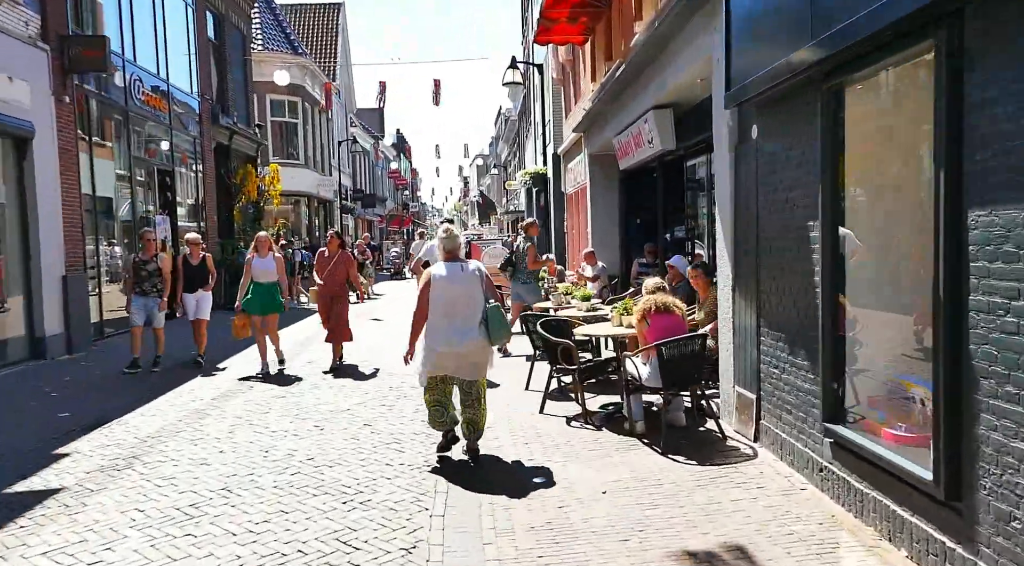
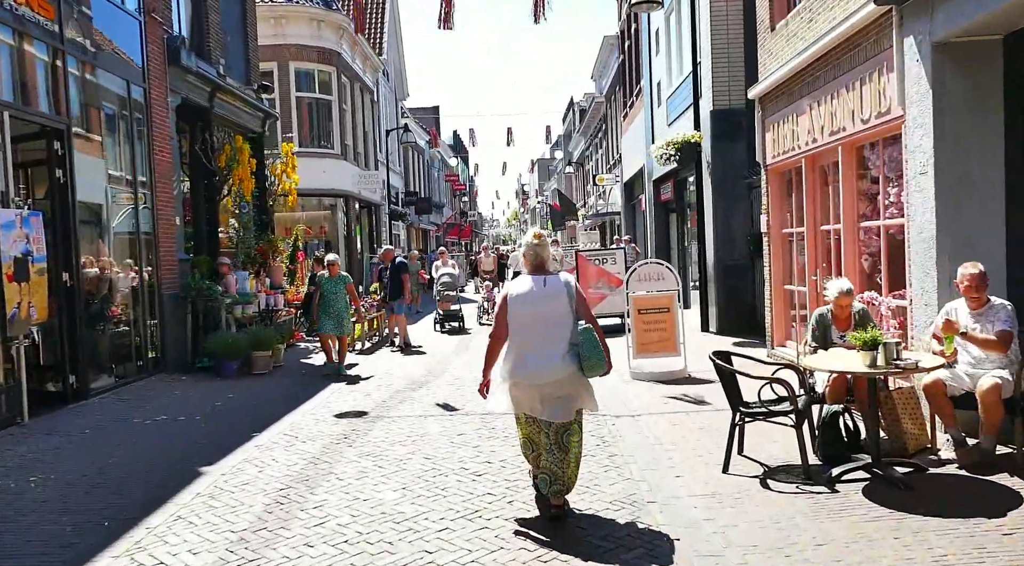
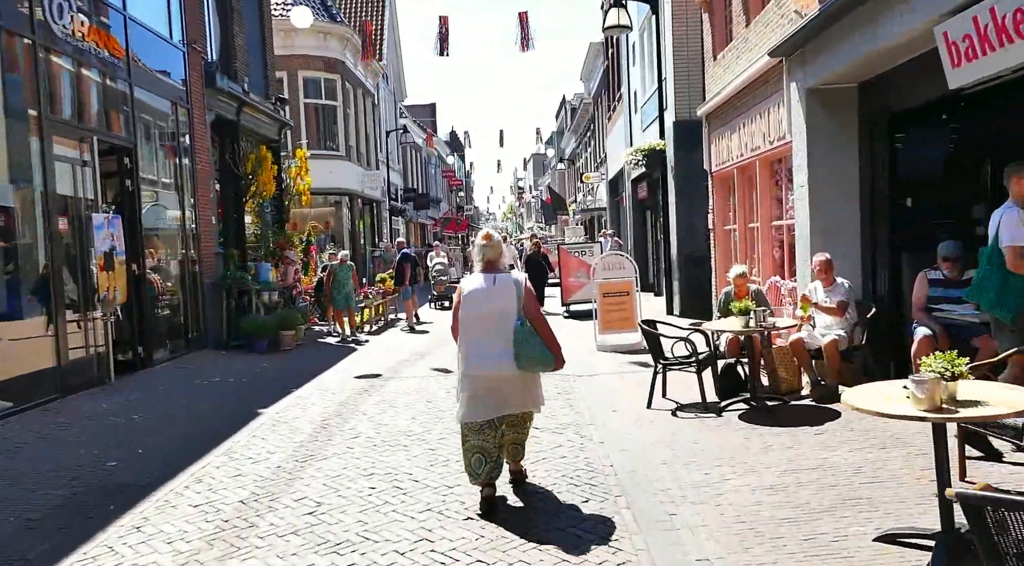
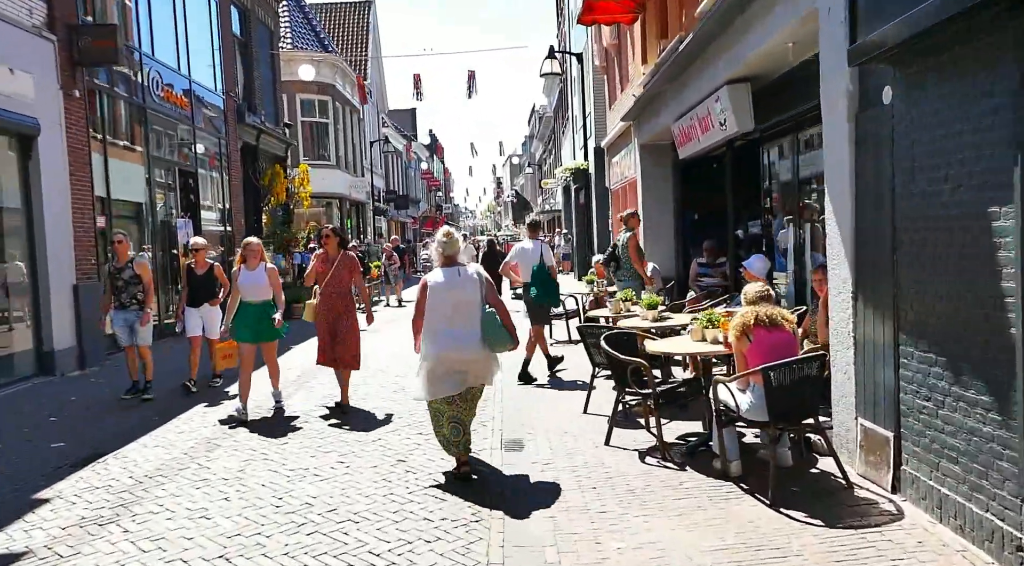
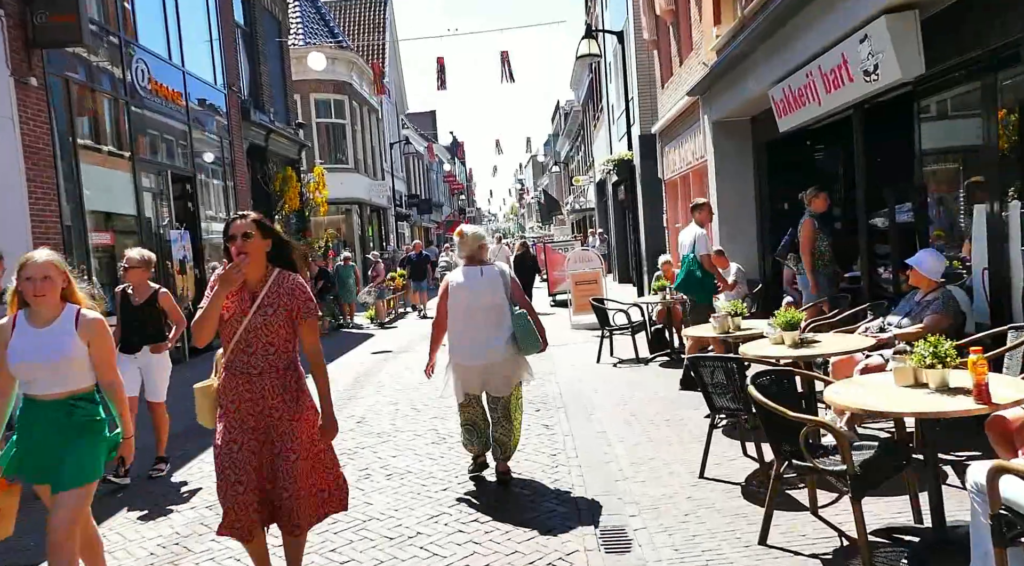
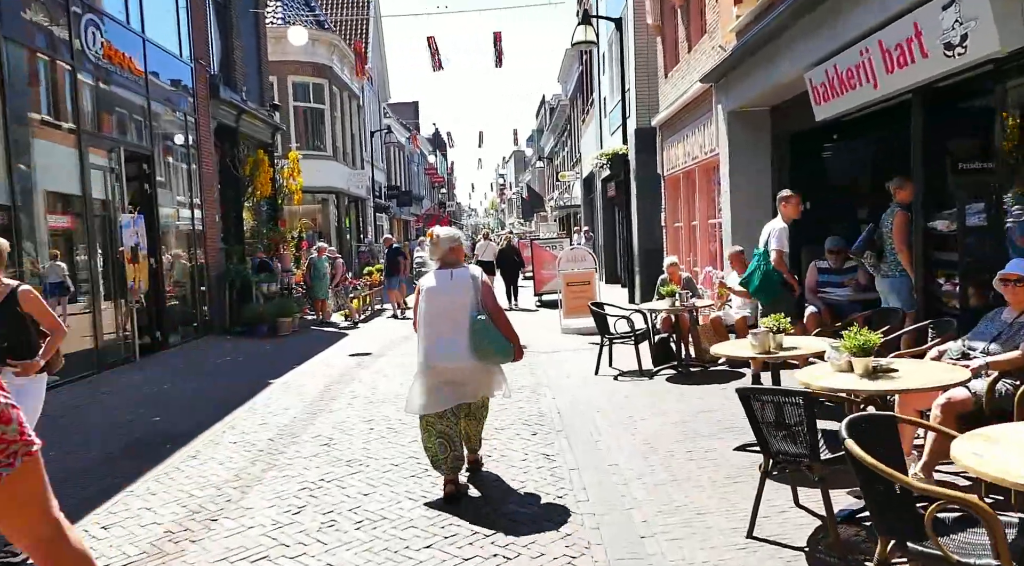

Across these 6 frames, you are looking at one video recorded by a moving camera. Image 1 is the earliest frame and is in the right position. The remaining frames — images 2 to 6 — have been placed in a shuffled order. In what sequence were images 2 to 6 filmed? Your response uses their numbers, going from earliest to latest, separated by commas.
4, 5, 6, 3, 2
